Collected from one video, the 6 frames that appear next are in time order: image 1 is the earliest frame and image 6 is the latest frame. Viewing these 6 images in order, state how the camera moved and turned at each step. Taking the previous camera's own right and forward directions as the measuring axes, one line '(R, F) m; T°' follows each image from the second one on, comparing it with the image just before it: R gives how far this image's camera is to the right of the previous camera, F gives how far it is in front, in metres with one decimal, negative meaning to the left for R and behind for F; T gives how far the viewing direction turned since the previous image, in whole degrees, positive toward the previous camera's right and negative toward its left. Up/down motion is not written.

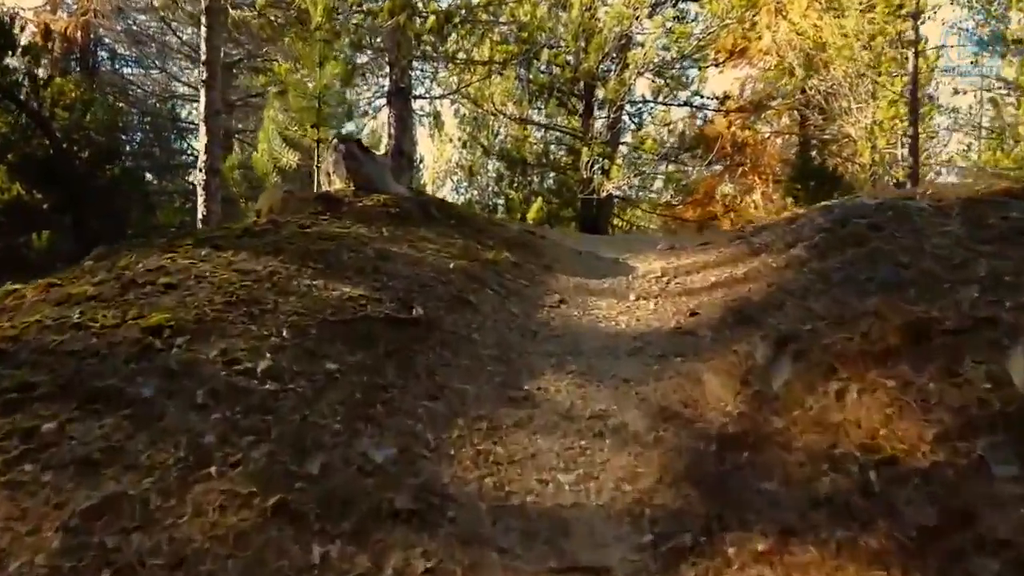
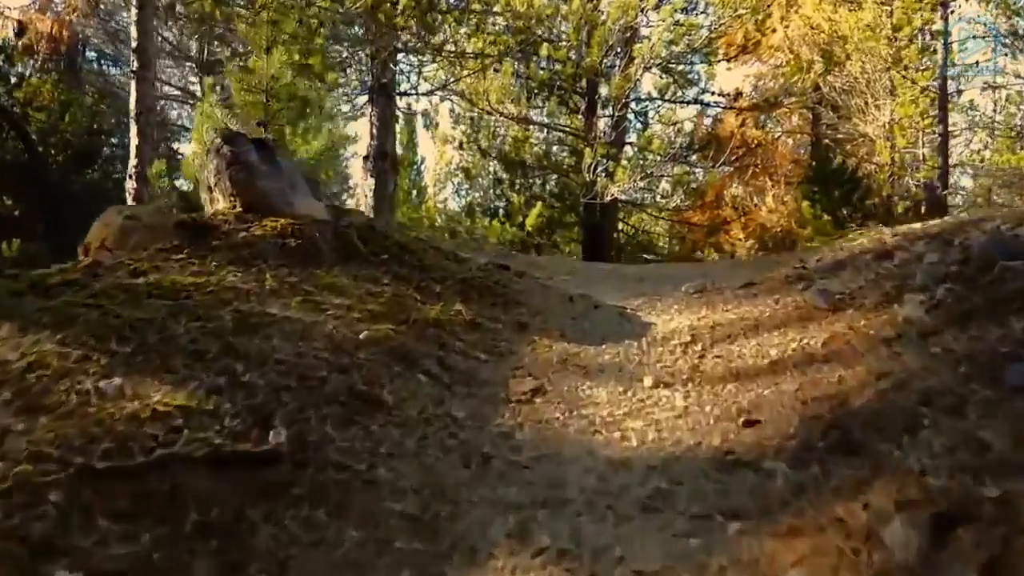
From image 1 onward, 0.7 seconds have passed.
(+0.1, +0.8) m; 0°
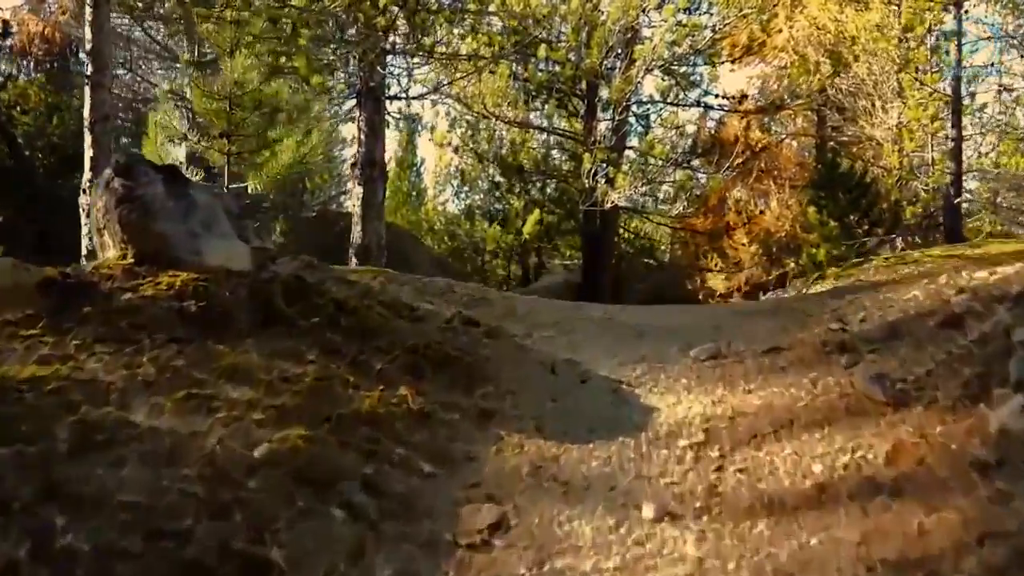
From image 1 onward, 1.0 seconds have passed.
(+0.1, +0.4) m; 0°
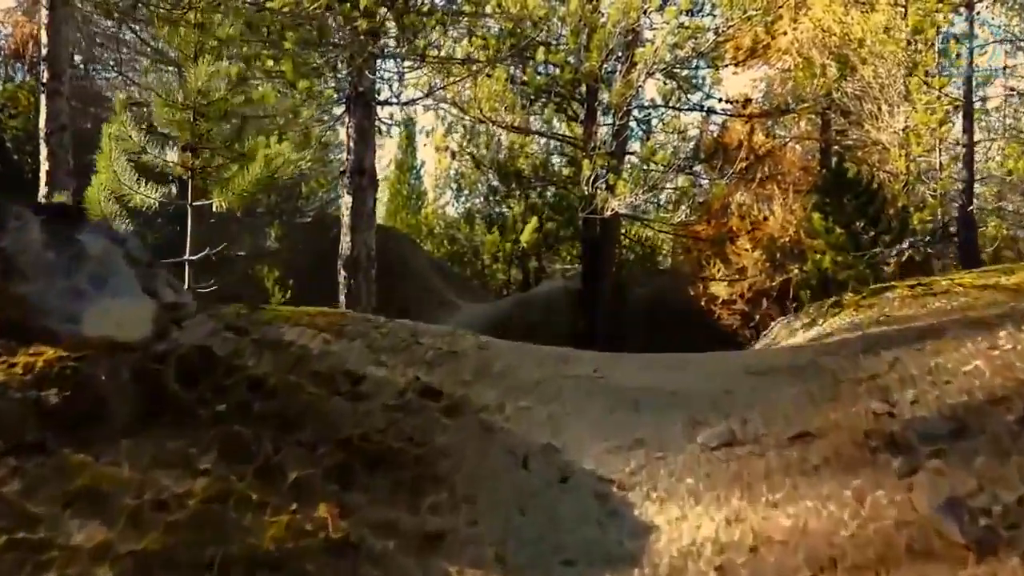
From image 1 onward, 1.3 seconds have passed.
(+0.1, +0.3) m; 0°
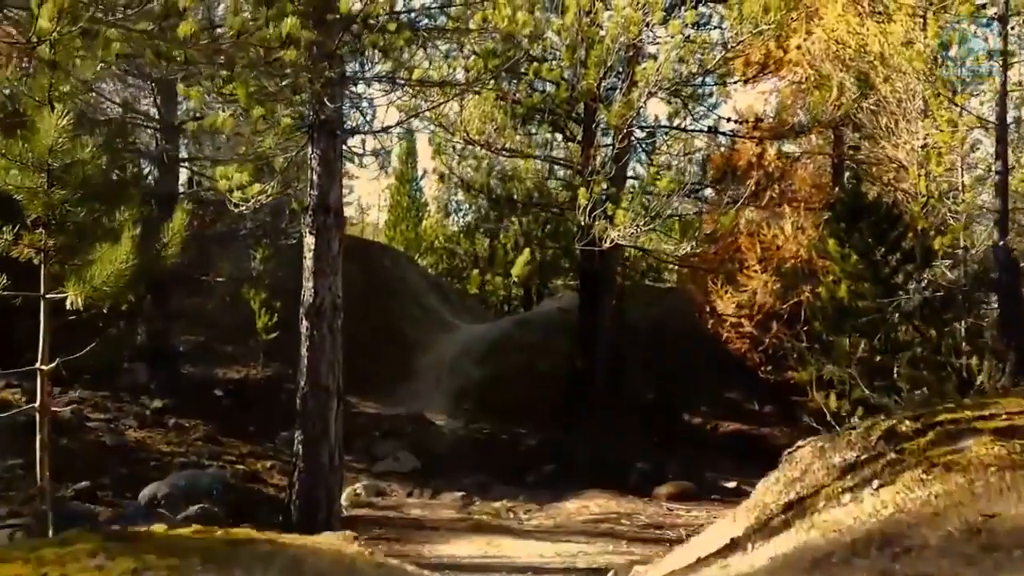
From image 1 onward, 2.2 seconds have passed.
(+0.2, +0.8) m; 0°
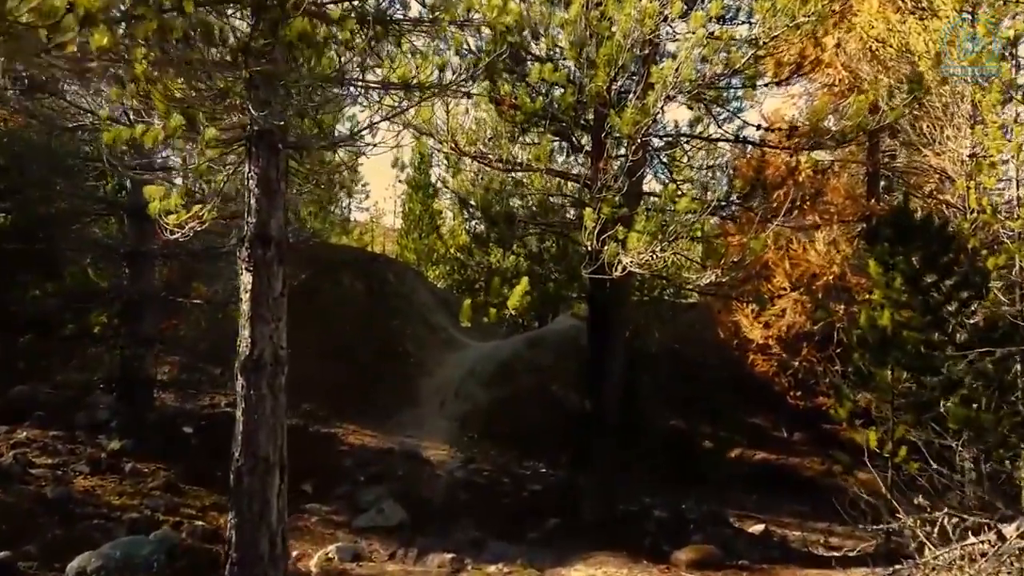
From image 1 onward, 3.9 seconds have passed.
(+0.2, +1.2) m; -1°
